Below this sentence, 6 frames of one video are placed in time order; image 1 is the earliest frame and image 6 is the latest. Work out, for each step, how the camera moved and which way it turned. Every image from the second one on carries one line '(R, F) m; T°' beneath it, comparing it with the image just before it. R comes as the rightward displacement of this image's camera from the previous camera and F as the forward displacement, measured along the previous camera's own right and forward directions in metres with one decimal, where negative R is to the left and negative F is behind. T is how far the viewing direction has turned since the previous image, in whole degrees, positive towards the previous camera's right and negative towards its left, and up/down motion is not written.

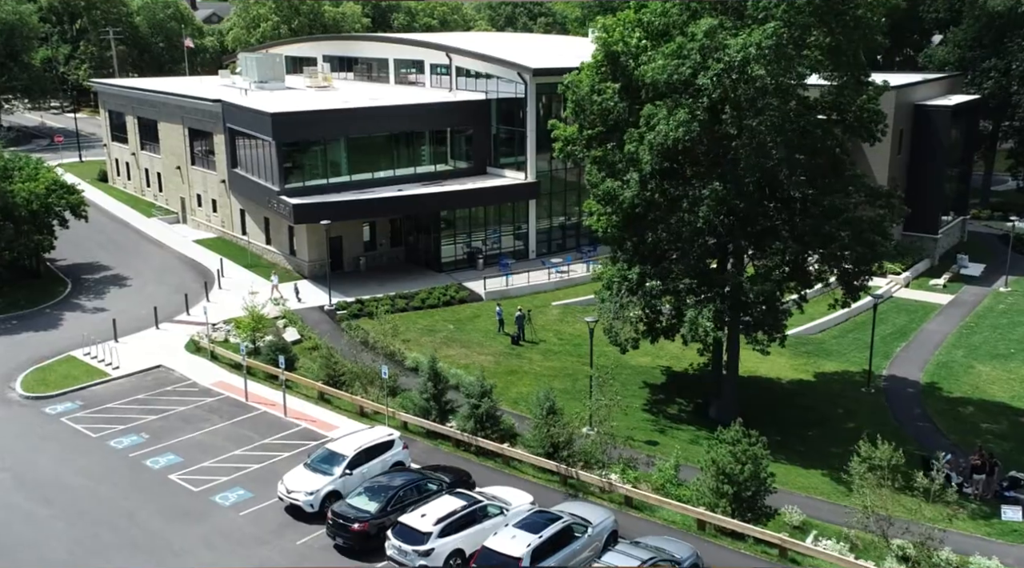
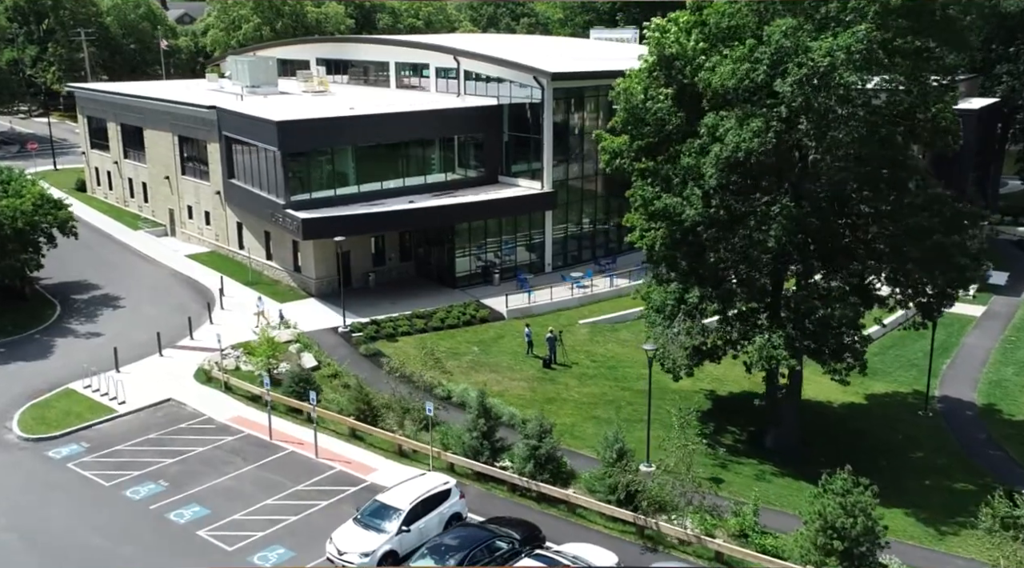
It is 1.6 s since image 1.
(-2.4, +2.6) m; +2°
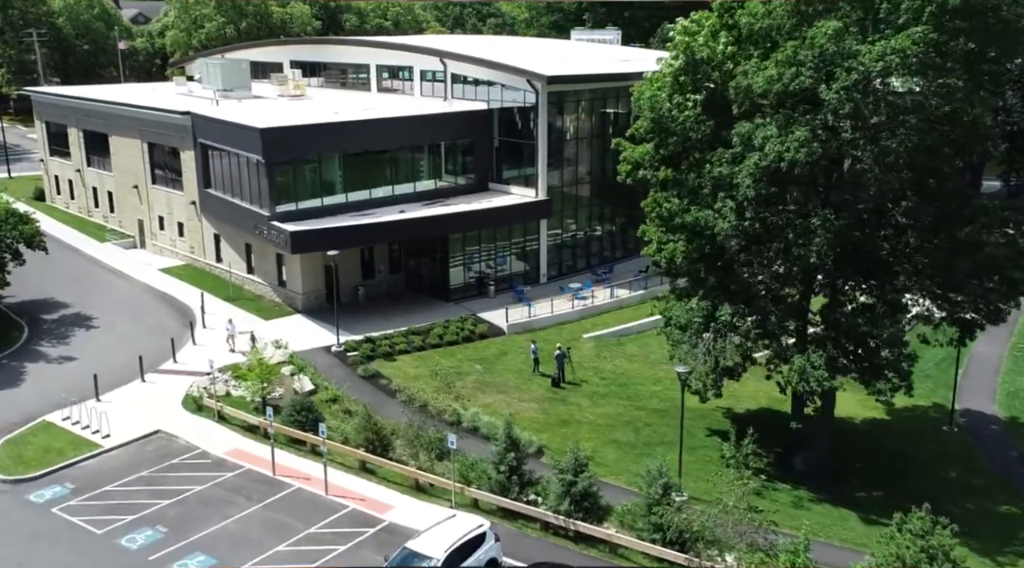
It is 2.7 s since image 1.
(-1.8, +2.0) m; +3°
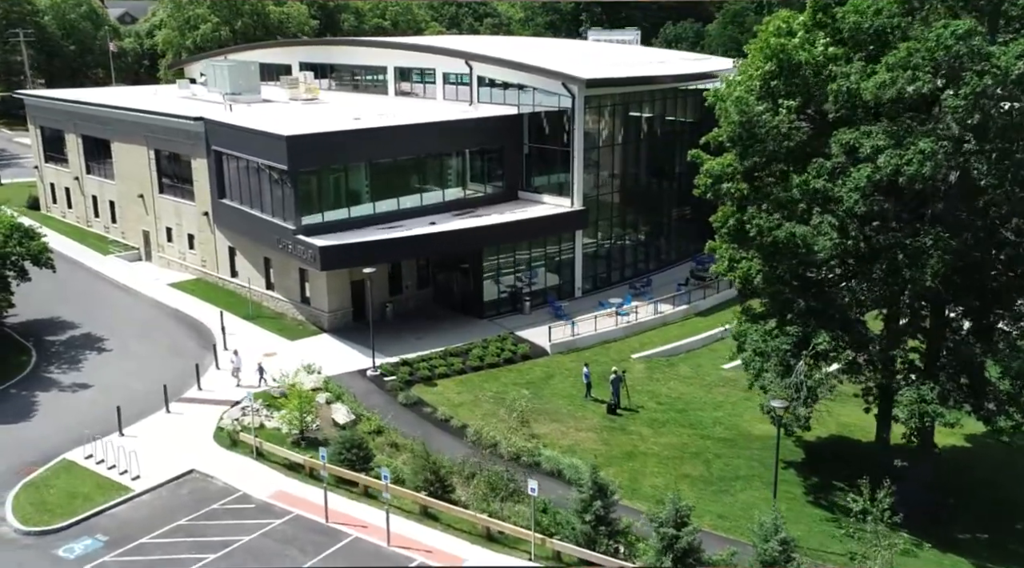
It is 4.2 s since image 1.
(-2.4, +2.5) m; +1°
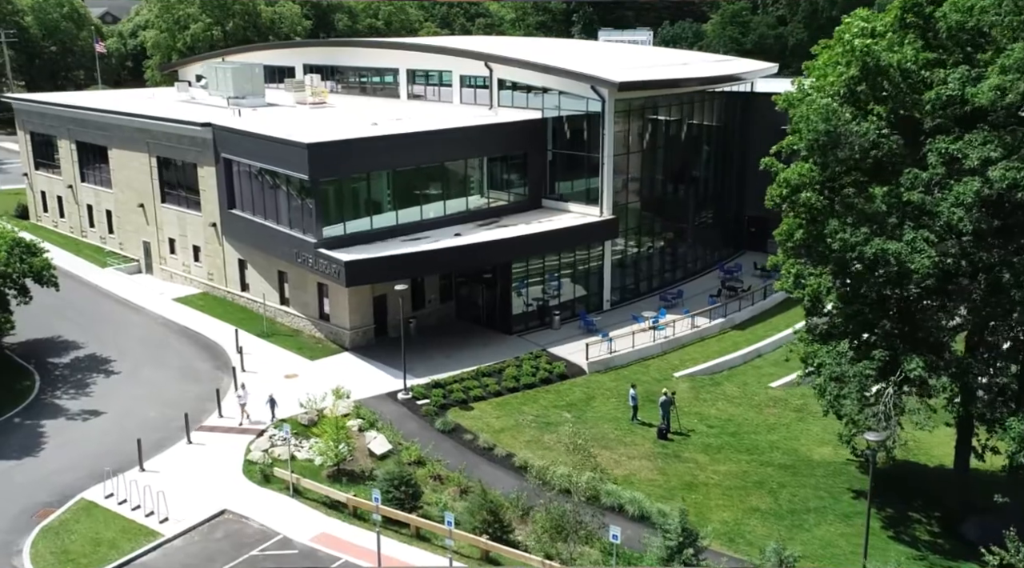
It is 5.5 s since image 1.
(-2.1, +2.1) m; +1°
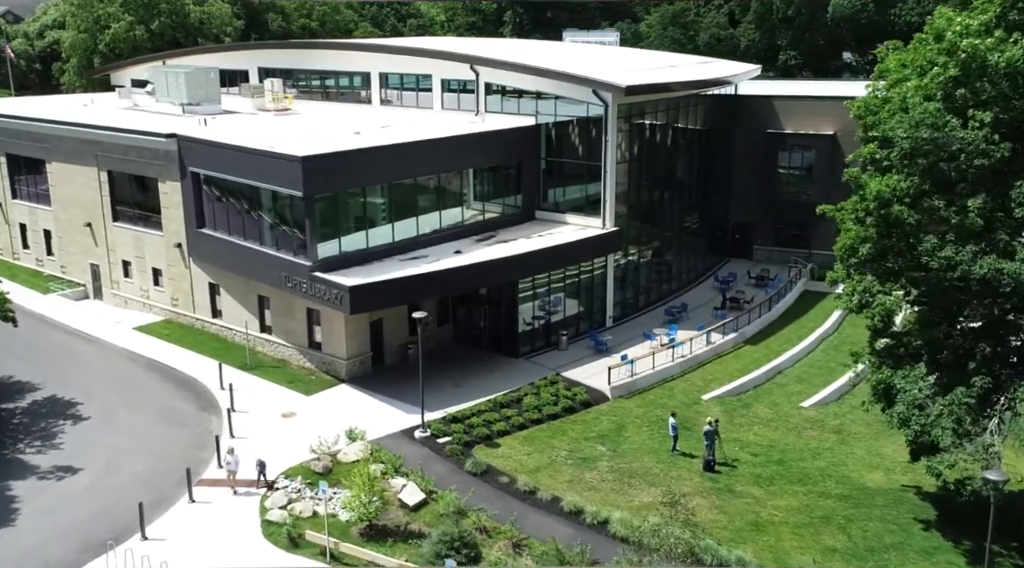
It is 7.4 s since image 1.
(-3.5, +2.9) m; +5°
